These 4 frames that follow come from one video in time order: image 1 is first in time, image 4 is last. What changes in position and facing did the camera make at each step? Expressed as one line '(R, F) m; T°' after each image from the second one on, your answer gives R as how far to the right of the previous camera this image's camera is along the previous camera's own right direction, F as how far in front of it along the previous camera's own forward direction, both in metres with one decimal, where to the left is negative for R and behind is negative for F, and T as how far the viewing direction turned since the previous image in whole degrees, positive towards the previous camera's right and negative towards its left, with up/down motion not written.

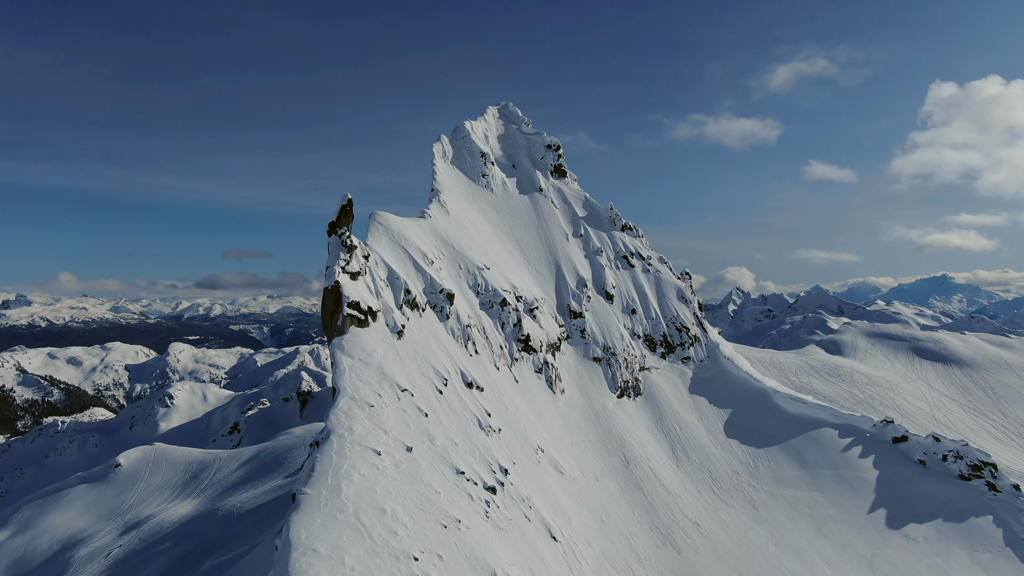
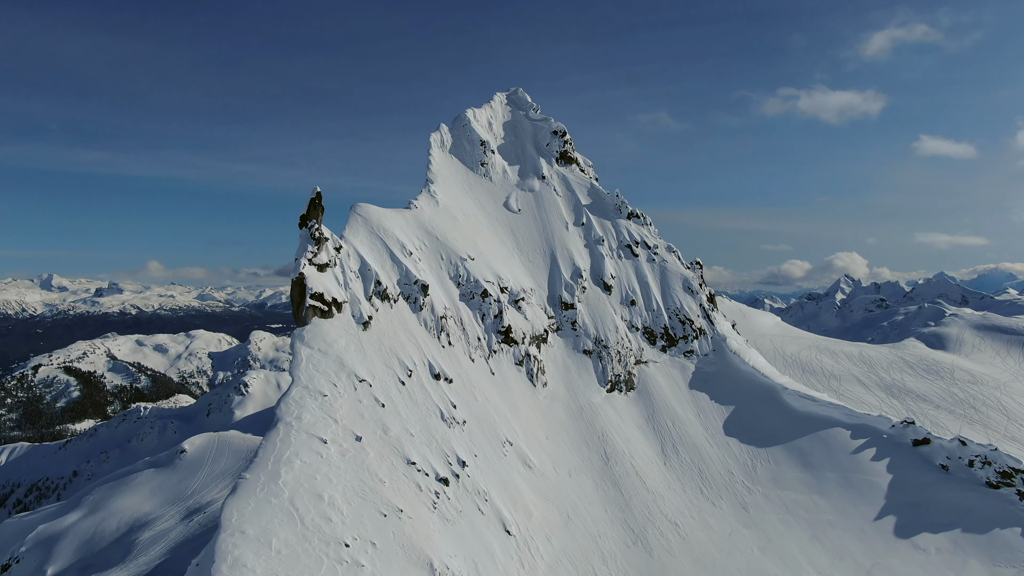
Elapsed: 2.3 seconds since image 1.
(+7.7, +1.1) m; -5°
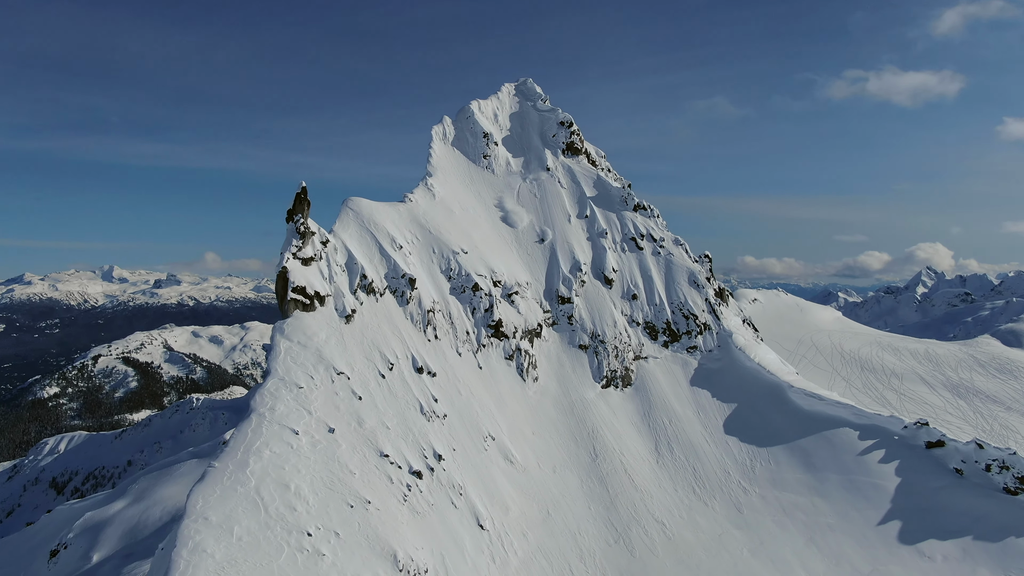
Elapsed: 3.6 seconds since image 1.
(+4.7, +0.6) m; -3°
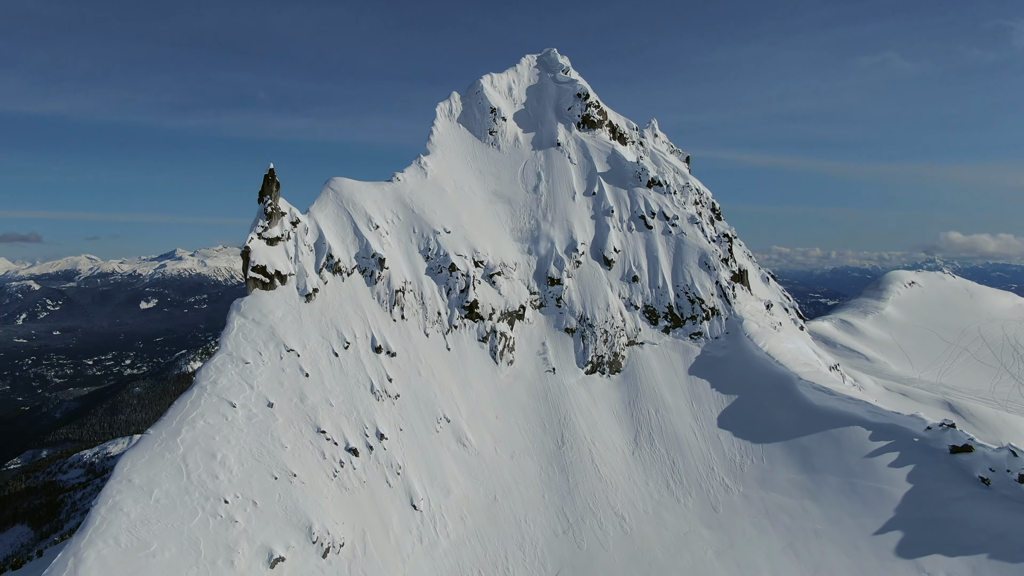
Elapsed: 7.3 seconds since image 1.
(+11.2, +2.2) m; -8°
